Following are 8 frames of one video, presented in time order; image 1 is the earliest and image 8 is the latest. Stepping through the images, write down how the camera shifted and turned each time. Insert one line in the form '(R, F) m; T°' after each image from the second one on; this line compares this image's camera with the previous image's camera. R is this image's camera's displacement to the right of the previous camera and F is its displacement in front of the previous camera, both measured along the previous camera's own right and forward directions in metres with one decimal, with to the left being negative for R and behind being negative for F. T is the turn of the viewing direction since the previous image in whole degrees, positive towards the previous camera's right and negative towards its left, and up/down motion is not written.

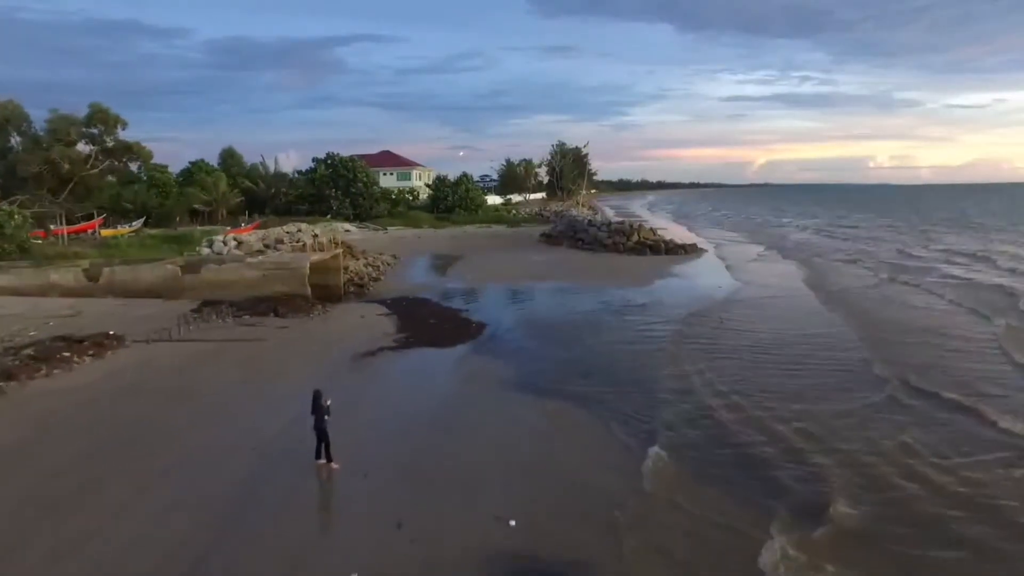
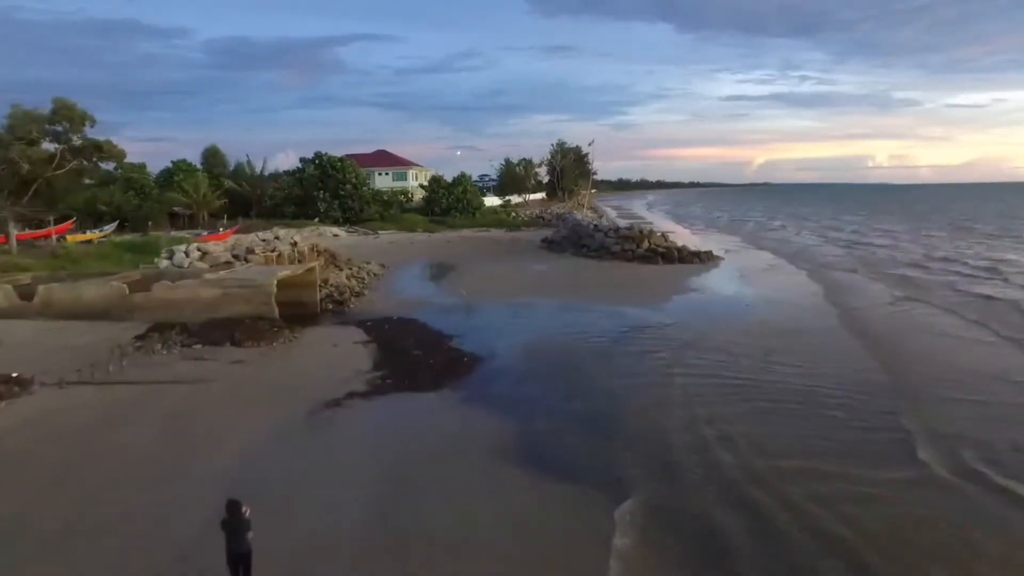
(0.0, +2.6) m; 0°
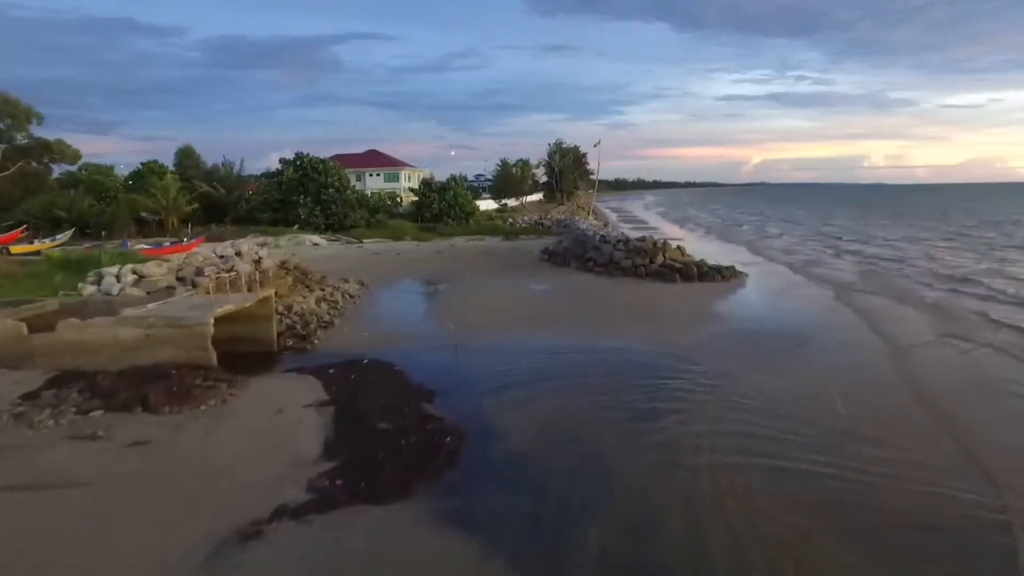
(0.0, +3.4) m; 0°
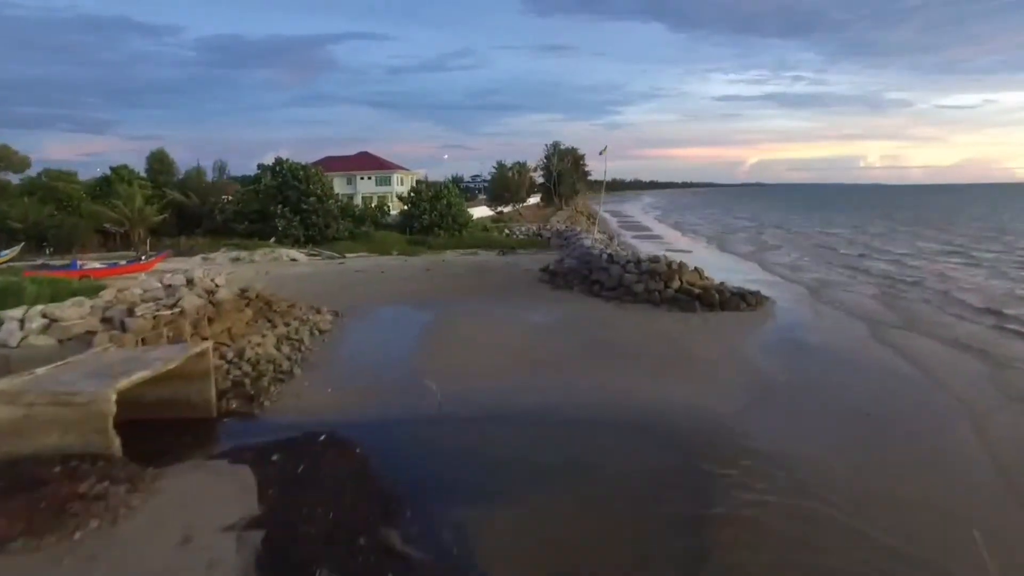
(0.0, +3.1) m; 0°
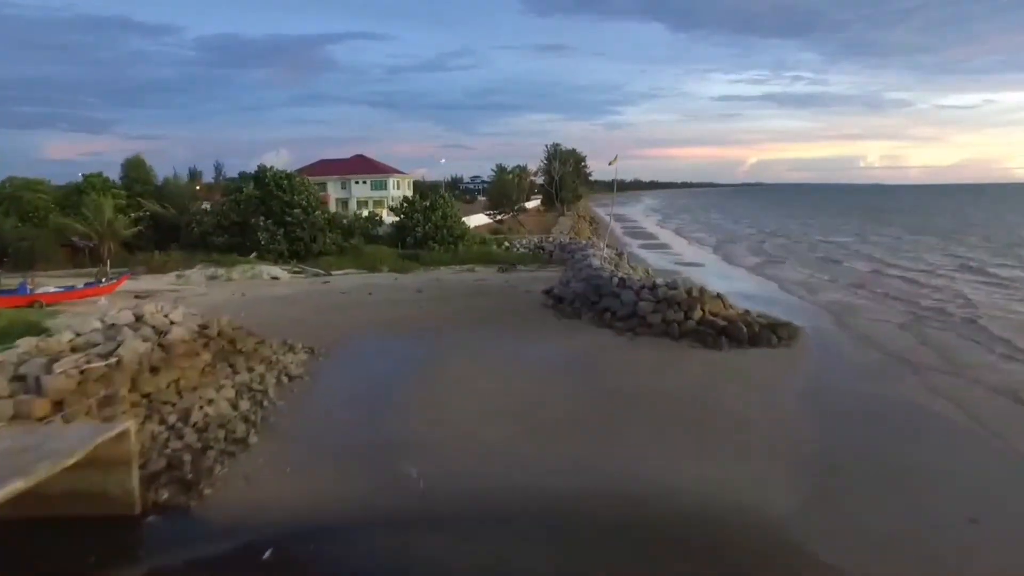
(0.0, +2.6) m; 0°
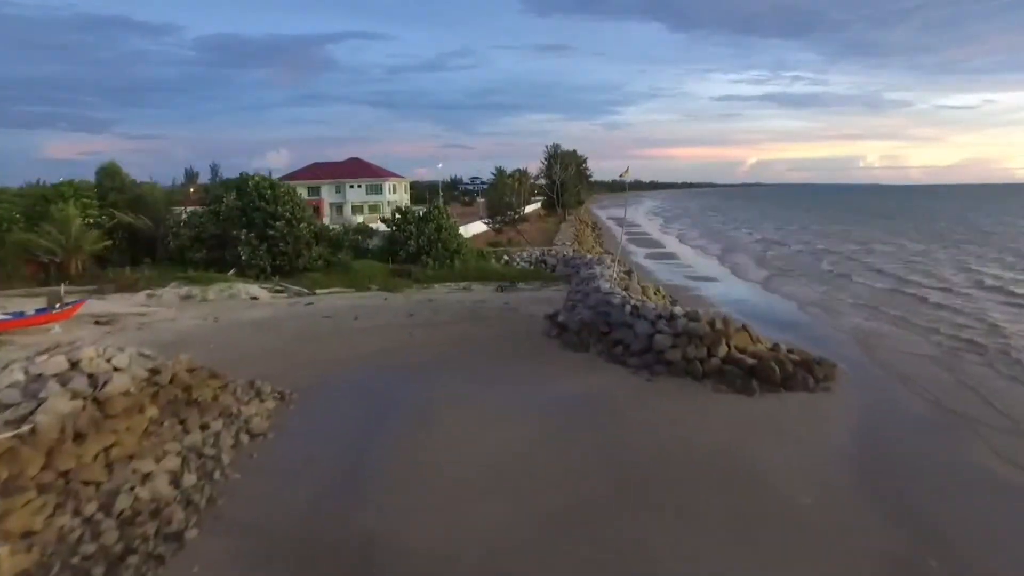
(0.0, +2.4) m; 0°
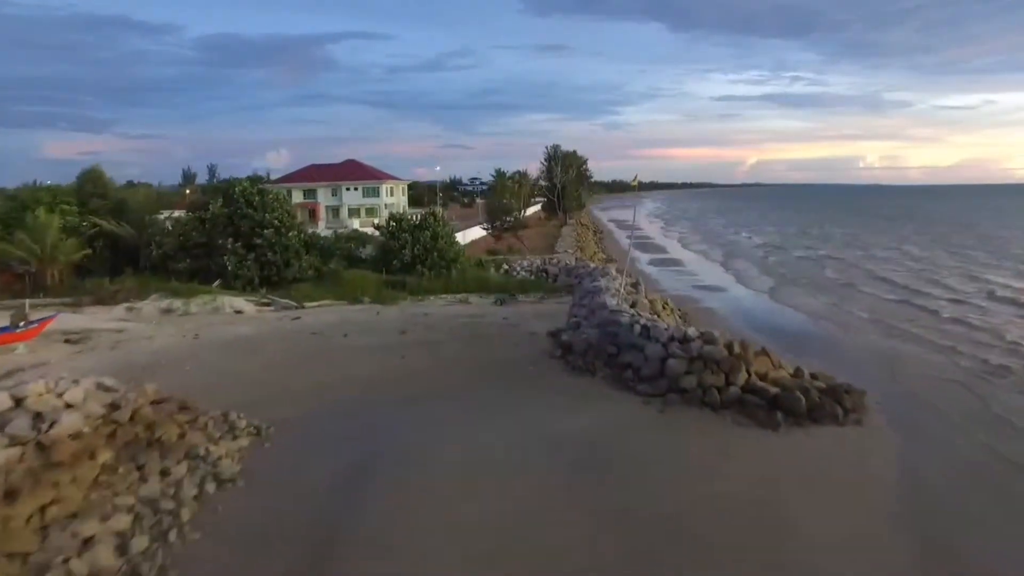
(0.0, +1.6) m; 0°
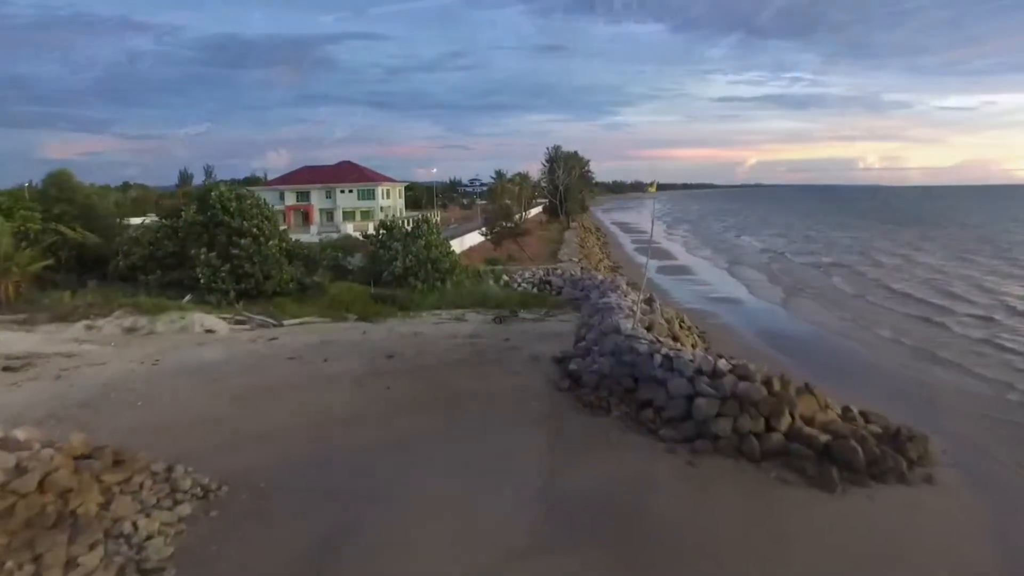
(0.0, +2.6) m; 0°
